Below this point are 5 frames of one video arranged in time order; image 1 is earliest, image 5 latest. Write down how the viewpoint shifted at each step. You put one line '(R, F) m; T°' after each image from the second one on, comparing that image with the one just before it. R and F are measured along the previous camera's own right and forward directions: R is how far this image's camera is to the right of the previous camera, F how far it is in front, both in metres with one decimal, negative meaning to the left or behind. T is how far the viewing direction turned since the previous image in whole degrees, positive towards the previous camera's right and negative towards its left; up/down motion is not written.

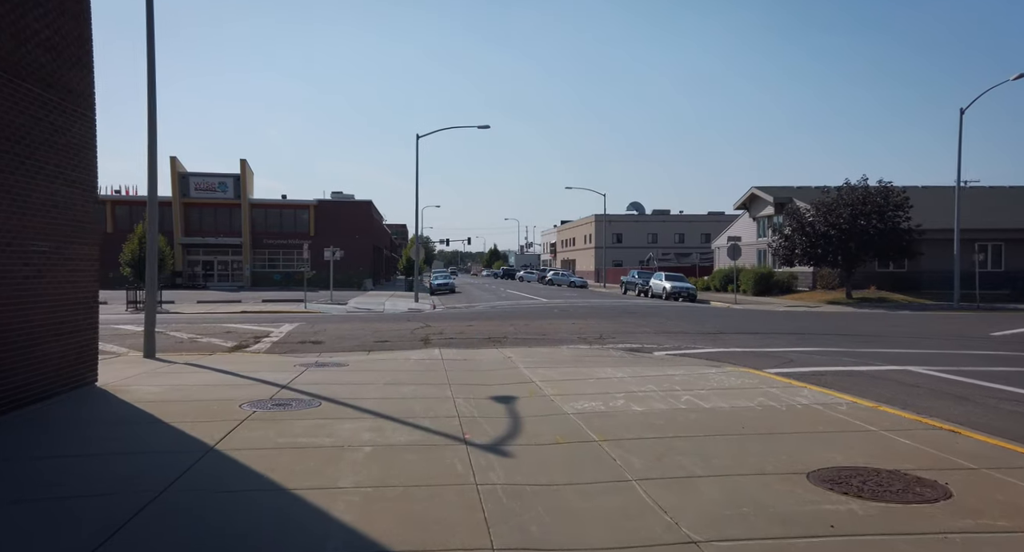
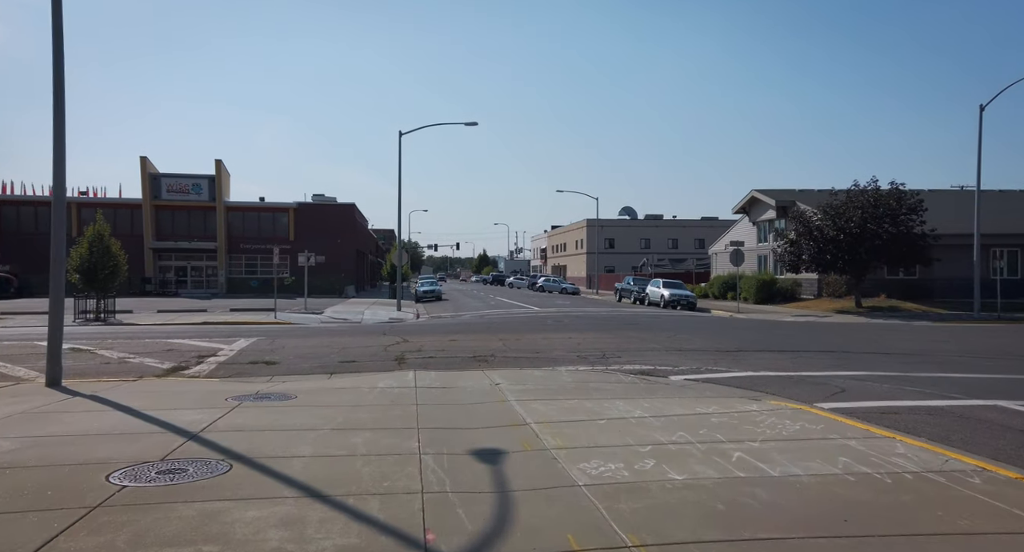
(0.0, +2.6) m; +1°
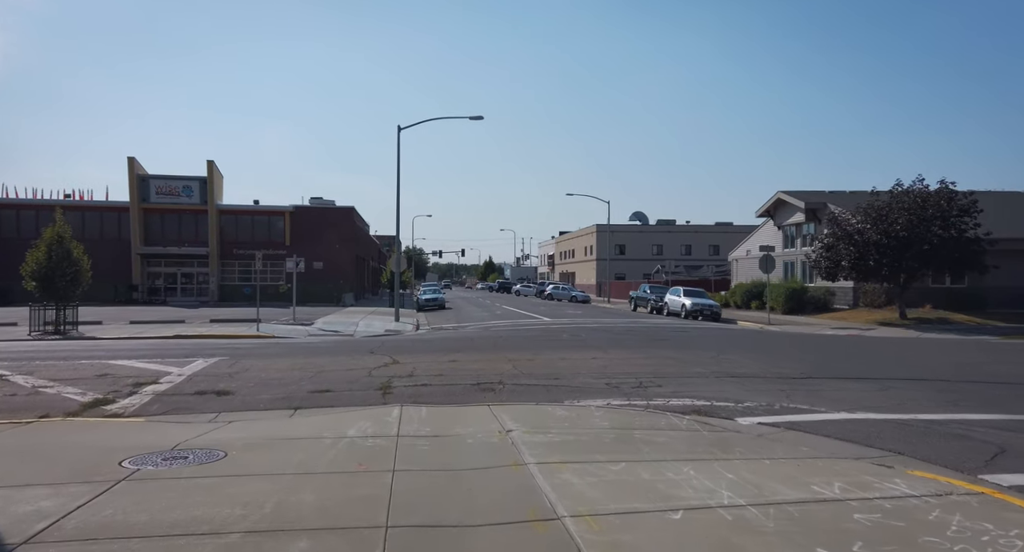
(-0.1, +3.2) m; 0°
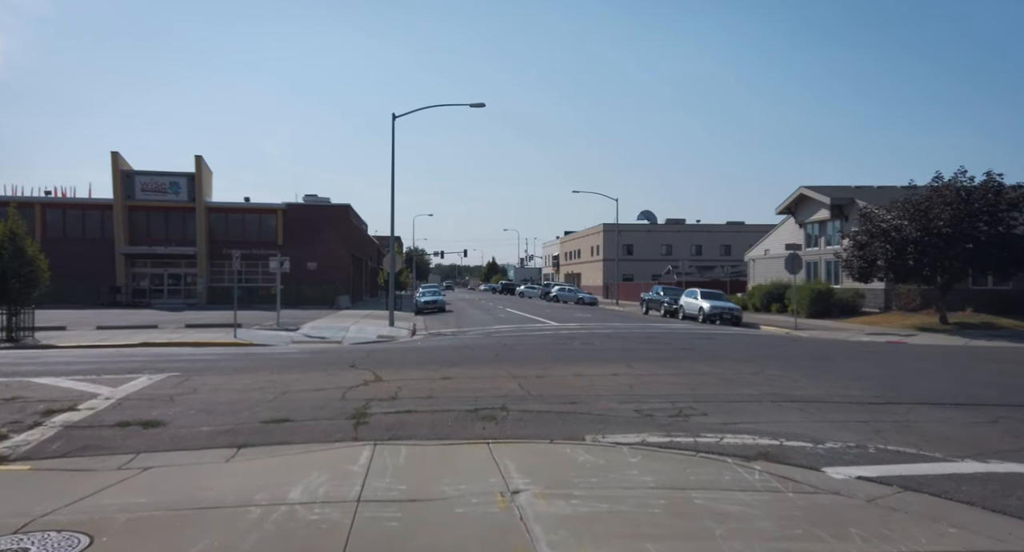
(0.0, +2.6) m; 0°
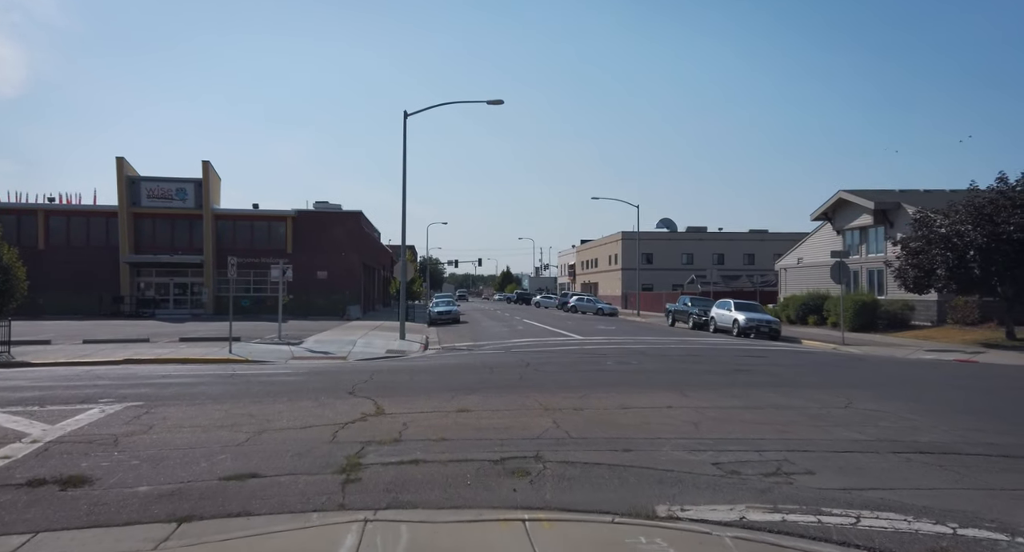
(-0.3, +2.5) m; -1°
